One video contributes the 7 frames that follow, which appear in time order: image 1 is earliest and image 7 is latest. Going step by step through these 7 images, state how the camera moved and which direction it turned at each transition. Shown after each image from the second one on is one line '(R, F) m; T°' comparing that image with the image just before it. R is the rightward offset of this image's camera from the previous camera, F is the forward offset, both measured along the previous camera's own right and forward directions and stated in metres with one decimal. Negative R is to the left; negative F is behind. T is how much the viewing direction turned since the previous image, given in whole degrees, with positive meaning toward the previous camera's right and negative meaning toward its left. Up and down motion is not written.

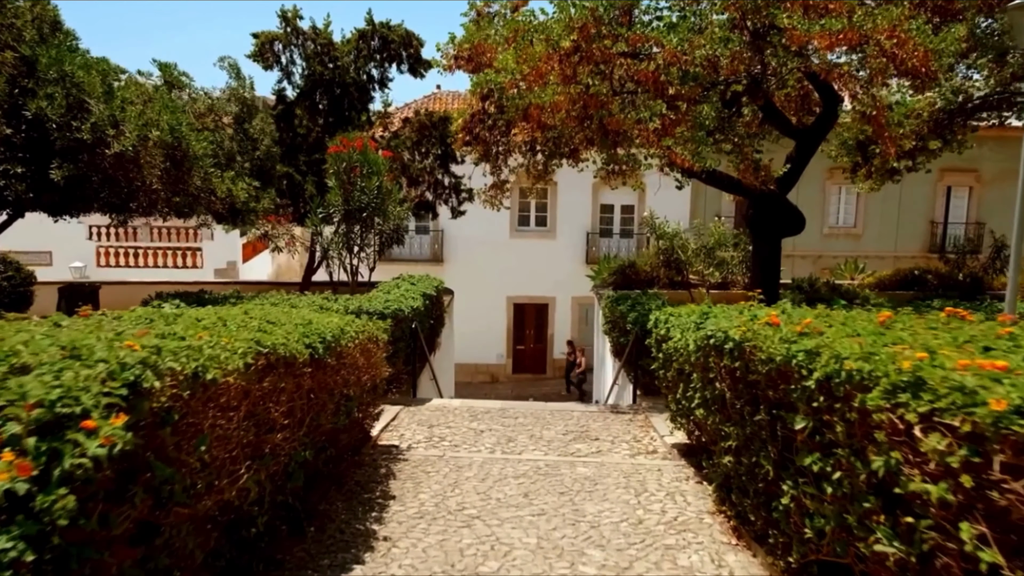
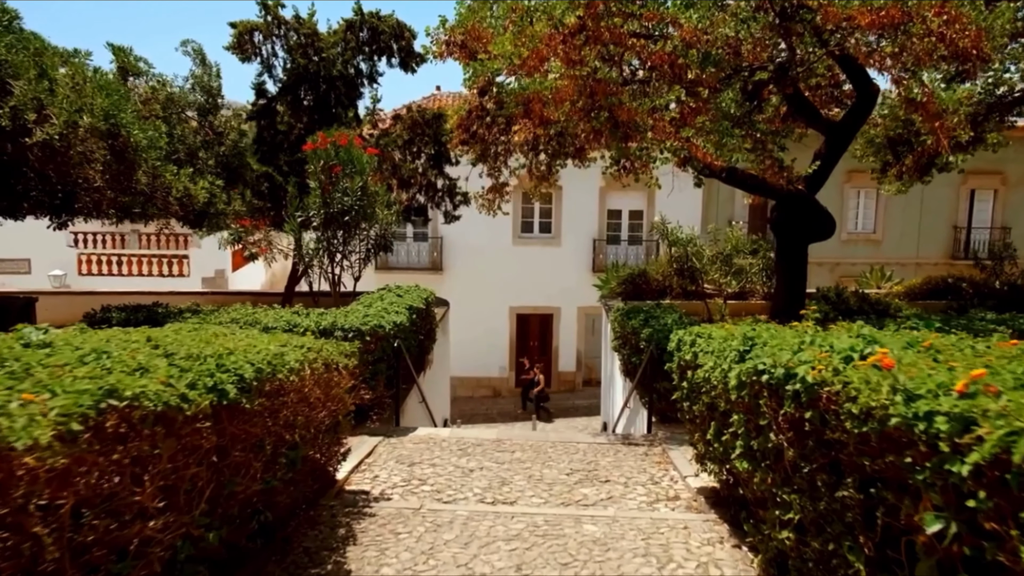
(+0.1, +0.9) m; 0°
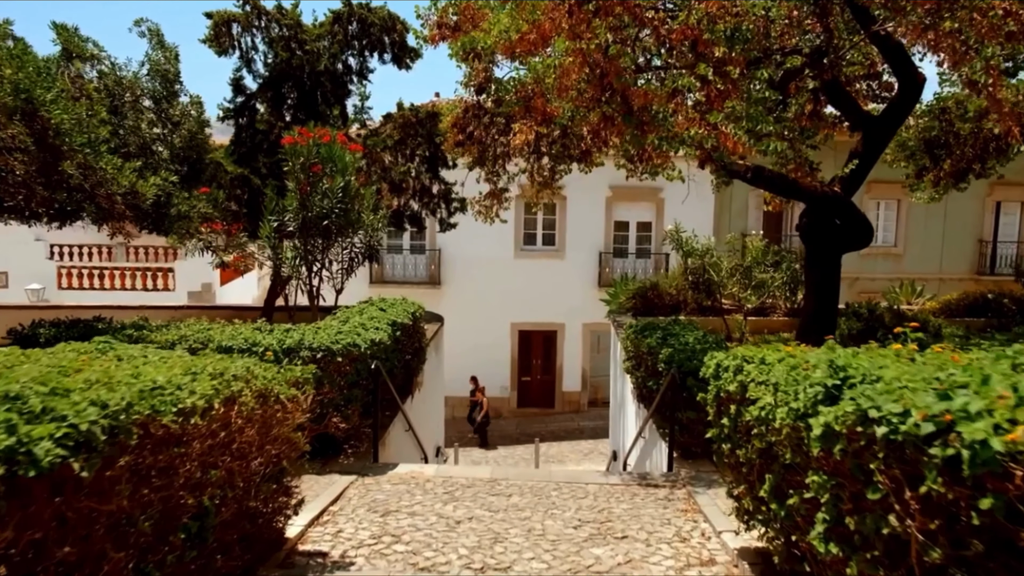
(0.0, +0.9) m; 0°
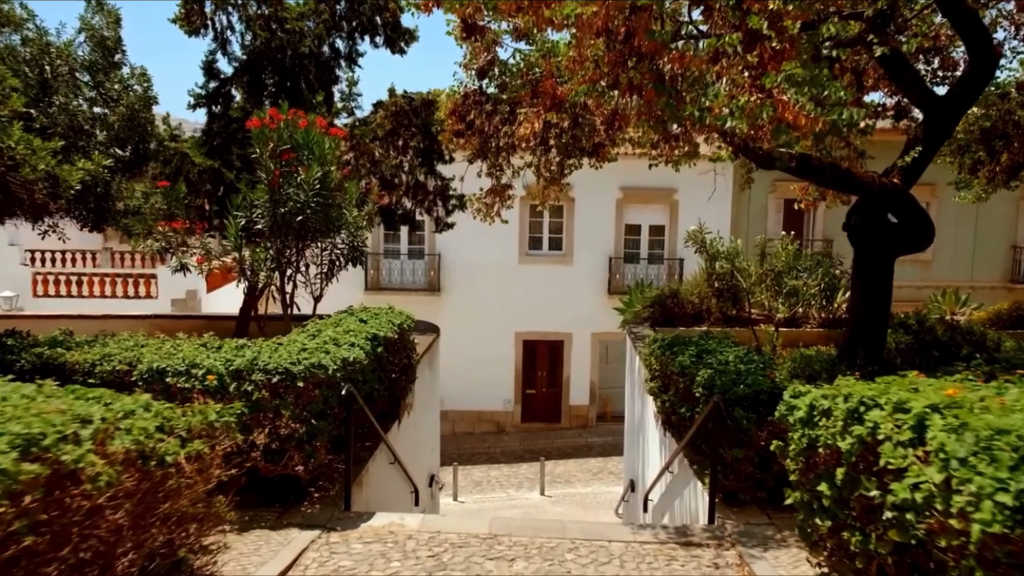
(0.0, +1.0) m; 0°
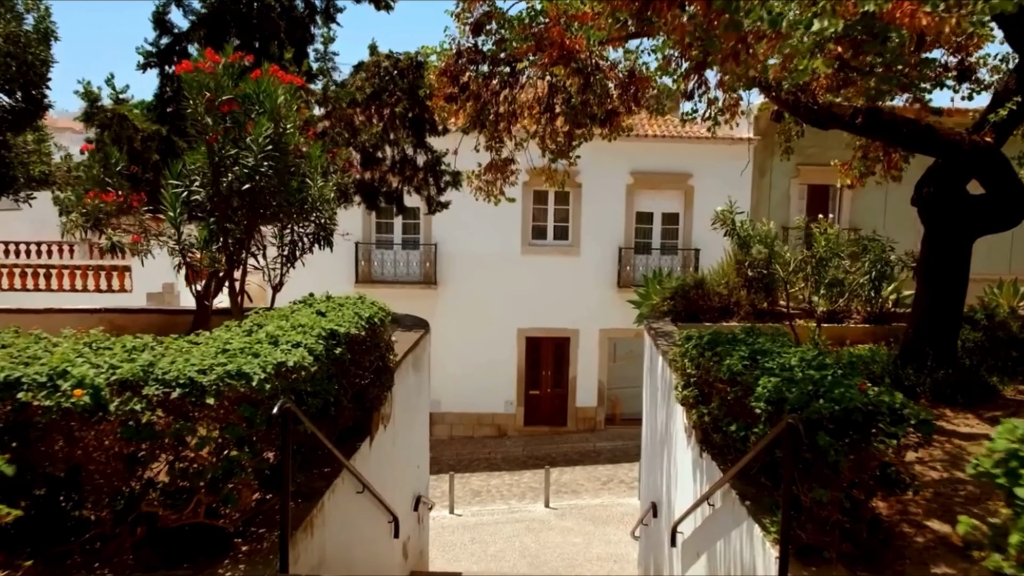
(0.0, +1.1) m; 0°
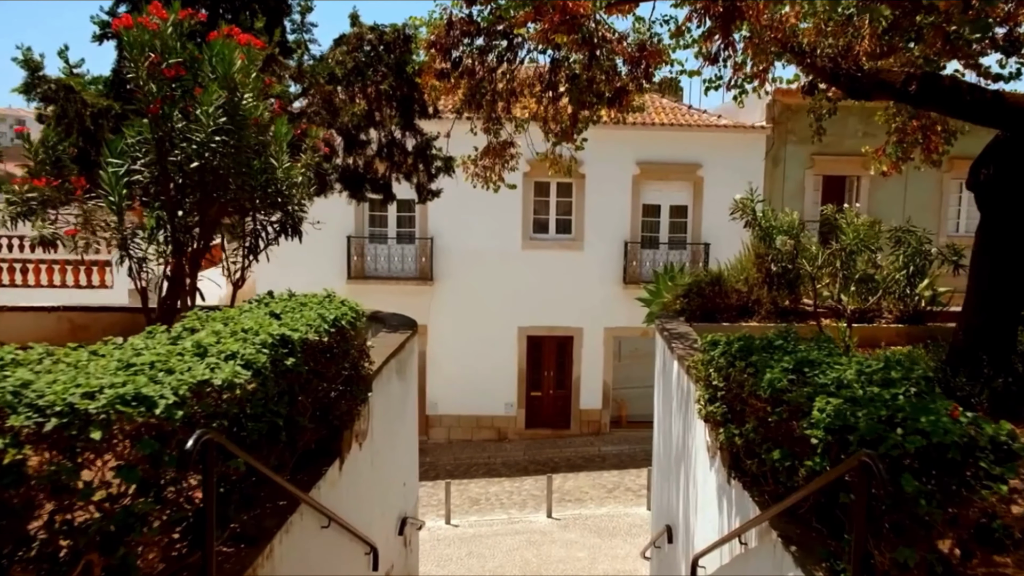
(0.0, +0.7) m; 0°
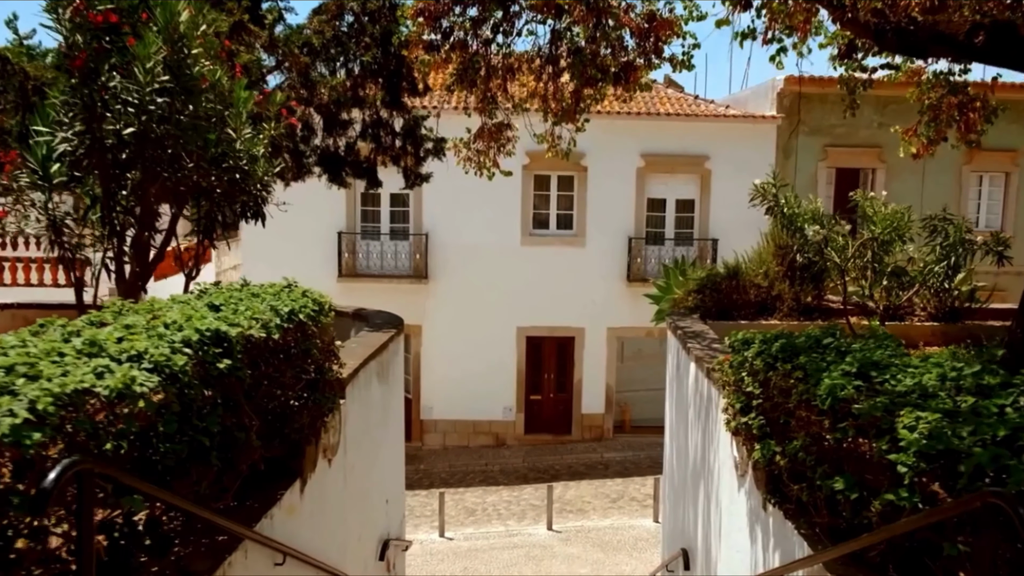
(0.0, +0.6) m; 0°
